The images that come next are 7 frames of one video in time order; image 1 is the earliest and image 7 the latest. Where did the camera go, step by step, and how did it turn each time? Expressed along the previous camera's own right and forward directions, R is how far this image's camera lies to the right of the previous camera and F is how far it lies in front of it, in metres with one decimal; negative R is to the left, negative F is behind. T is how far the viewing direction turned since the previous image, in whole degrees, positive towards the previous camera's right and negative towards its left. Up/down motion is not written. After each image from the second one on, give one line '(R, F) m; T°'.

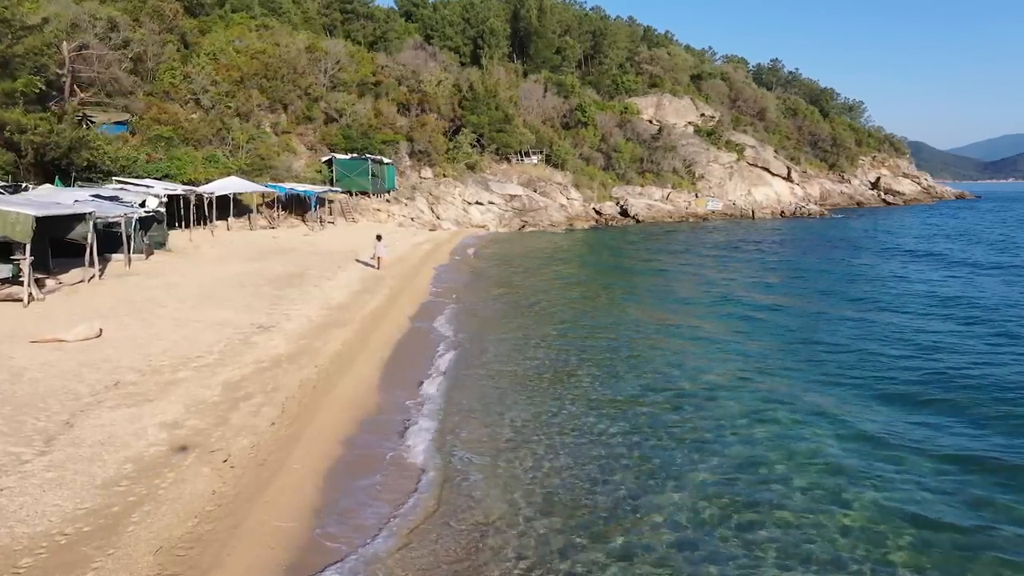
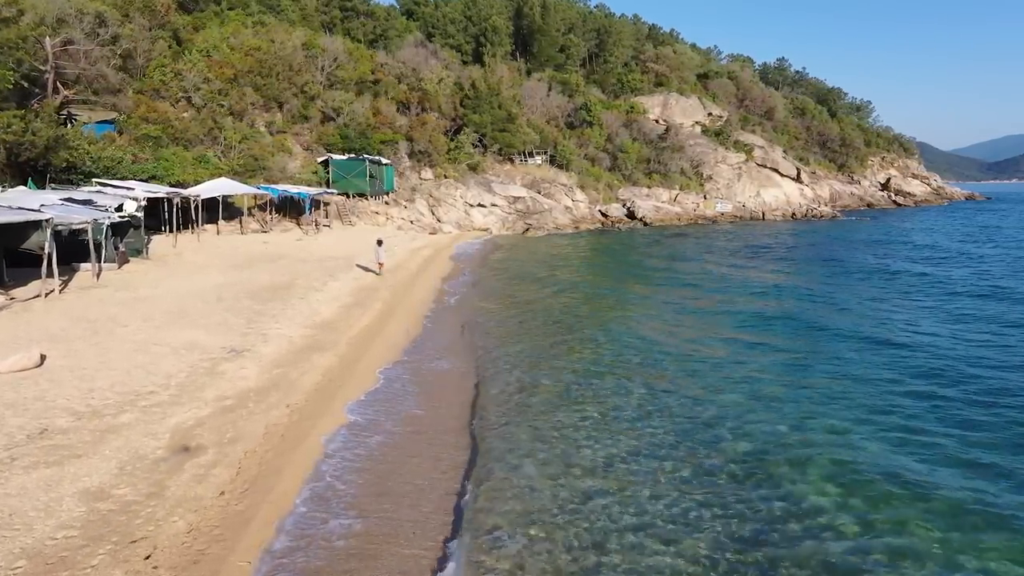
(-0.1, +1.7) m; 0°
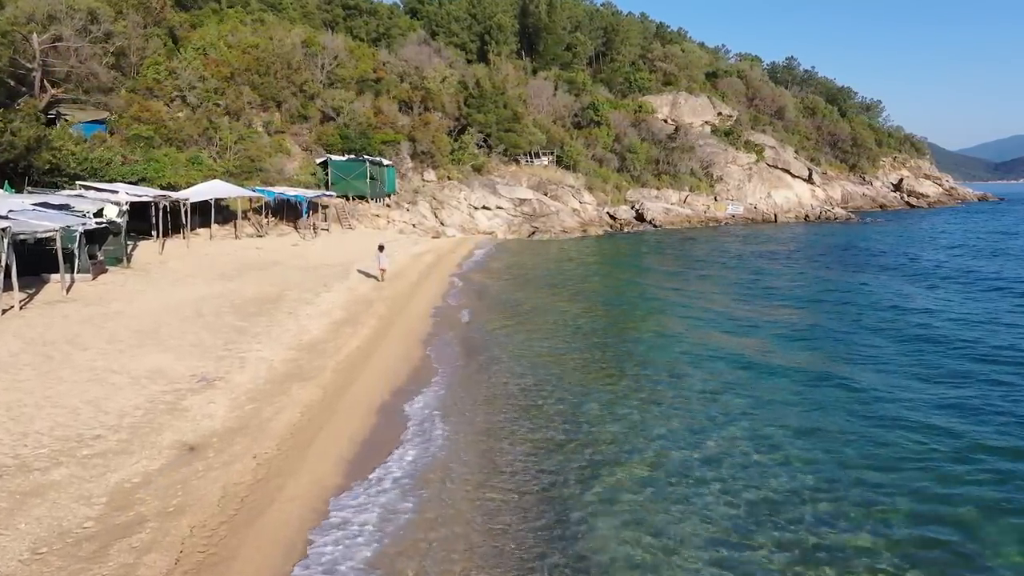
(-0.1, +1.5) m; 0°
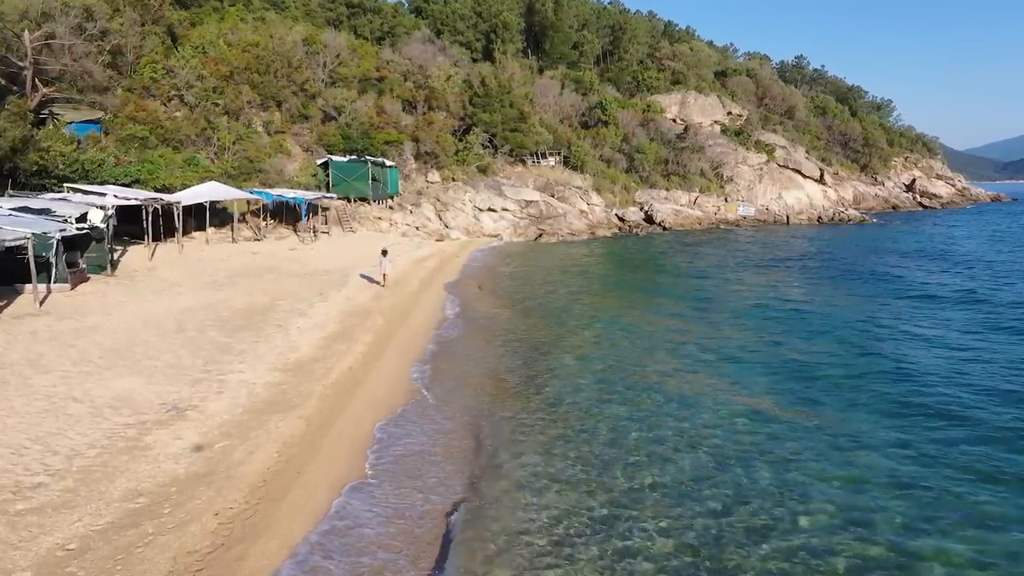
(0.0, +1.2) m; 0°
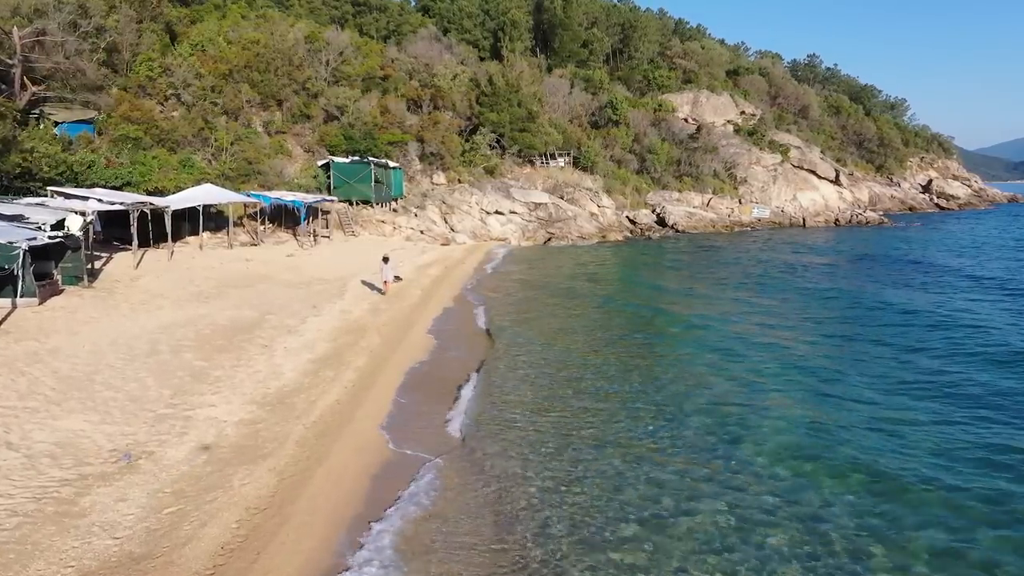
(0.0, +1.5) m; -1°
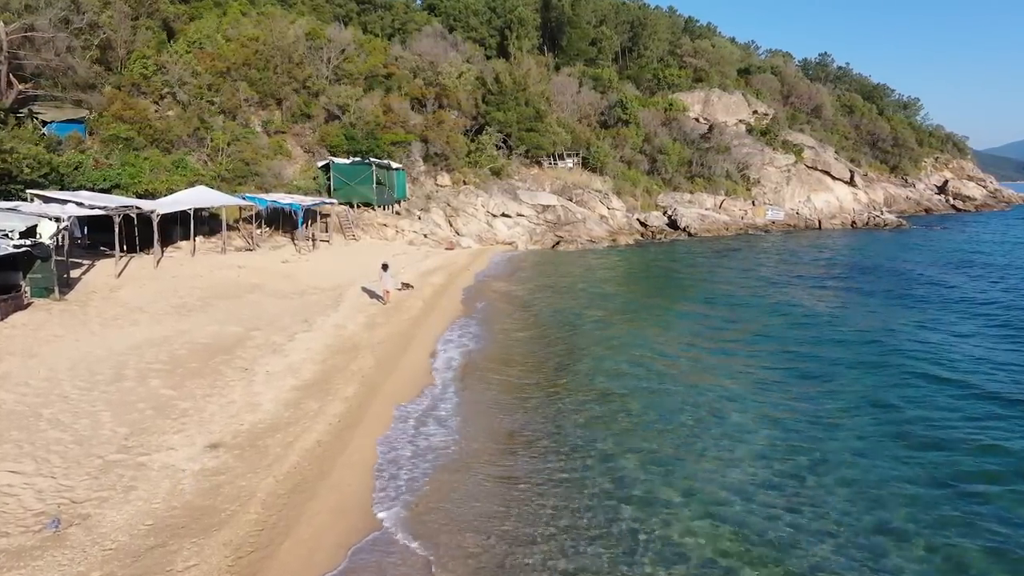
(0.0, +1.5) m; -1°
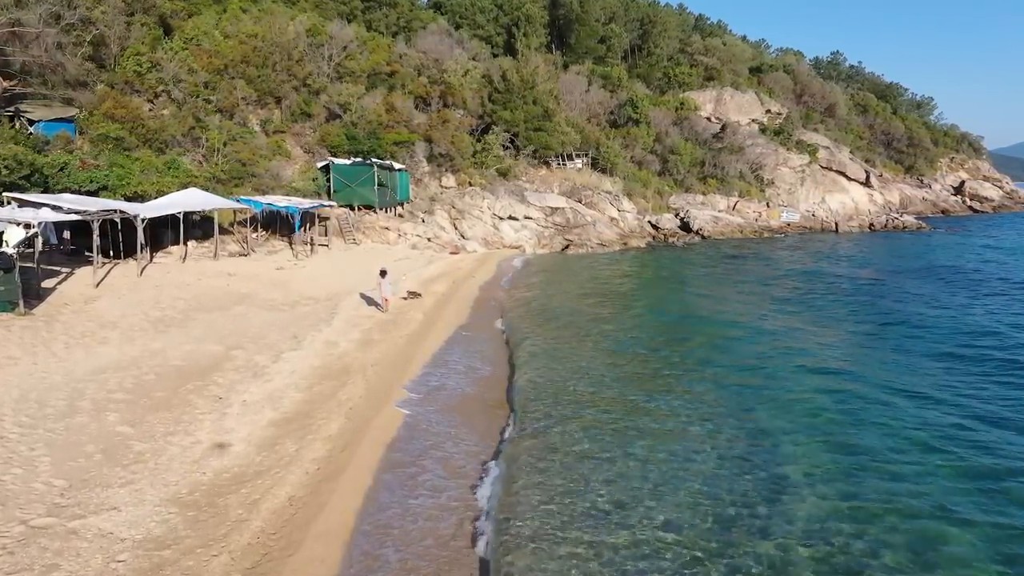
(0.0, +1.5) m; -1°
